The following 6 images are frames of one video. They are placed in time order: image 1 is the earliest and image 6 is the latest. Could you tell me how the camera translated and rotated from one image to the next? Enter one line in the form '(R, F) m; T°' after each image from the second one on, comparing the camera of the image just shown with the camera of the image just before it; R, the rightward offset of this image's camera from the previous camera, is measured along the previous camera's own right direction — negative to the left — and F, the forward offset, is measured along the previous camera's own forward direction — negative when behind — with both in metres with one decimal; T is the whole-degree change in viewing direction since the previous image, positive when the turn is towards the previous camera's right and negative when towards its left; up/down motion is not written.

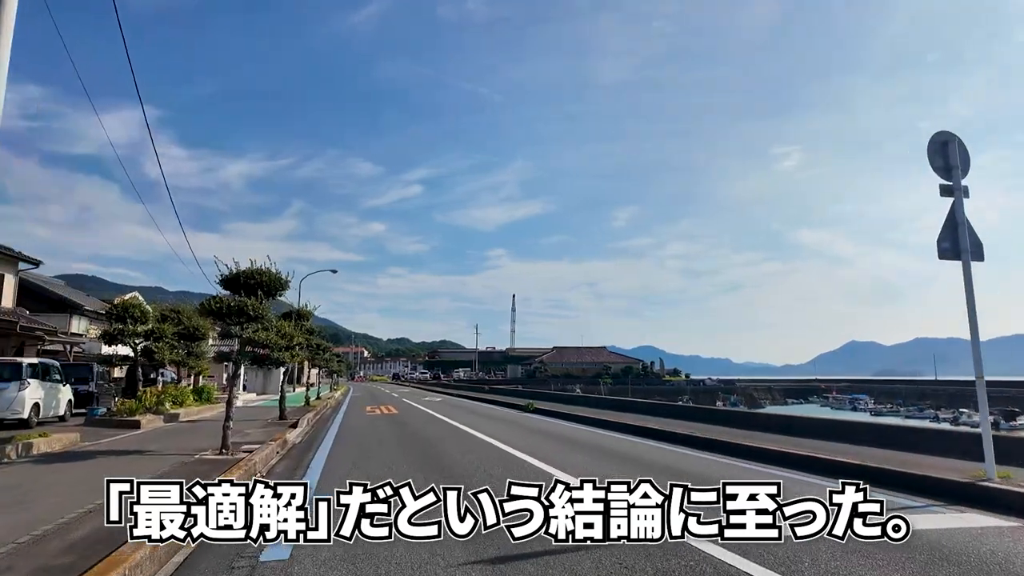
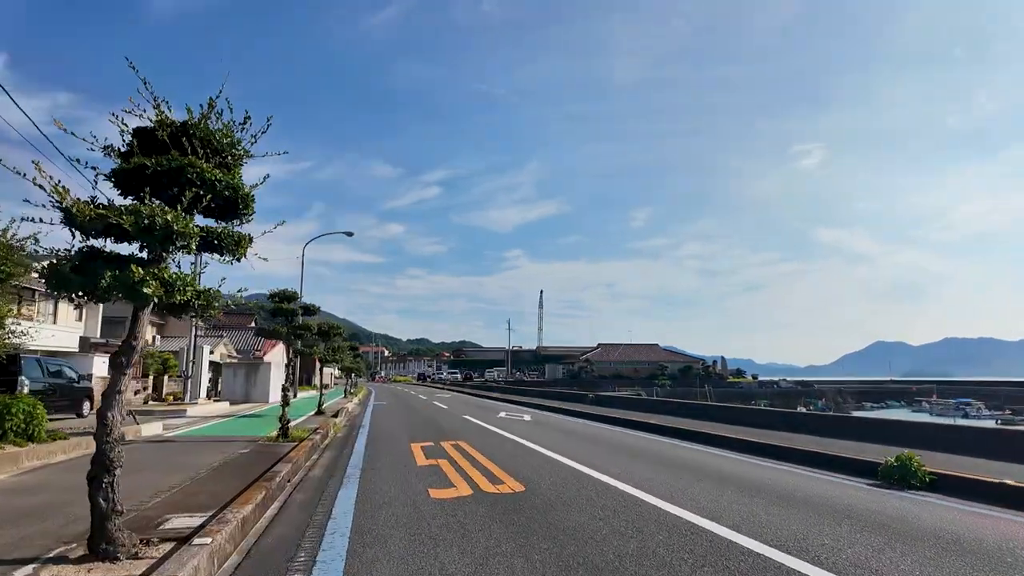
(-1.4, +5.3) m; -2°
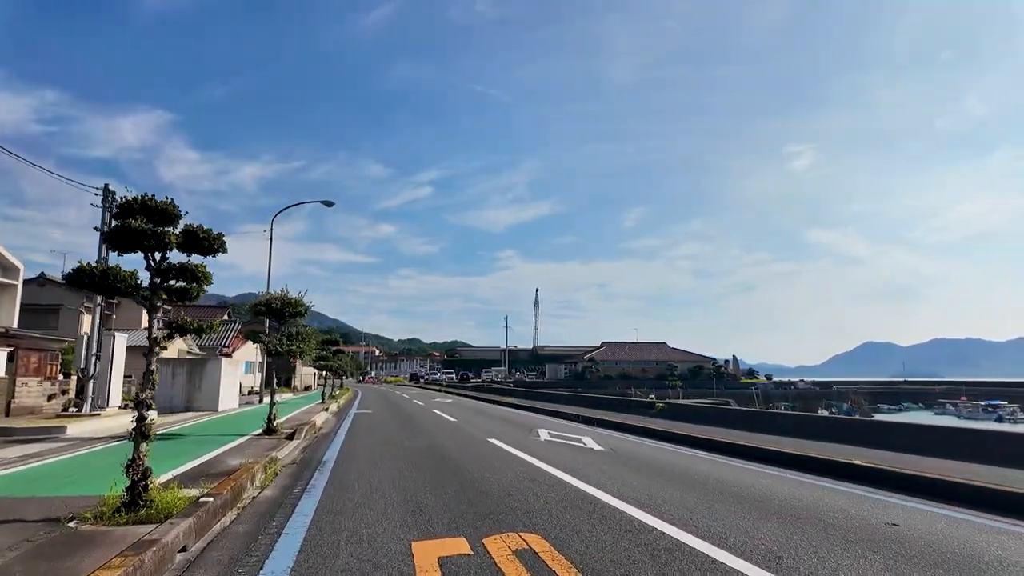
(-0.4, +2.5) m; +1°
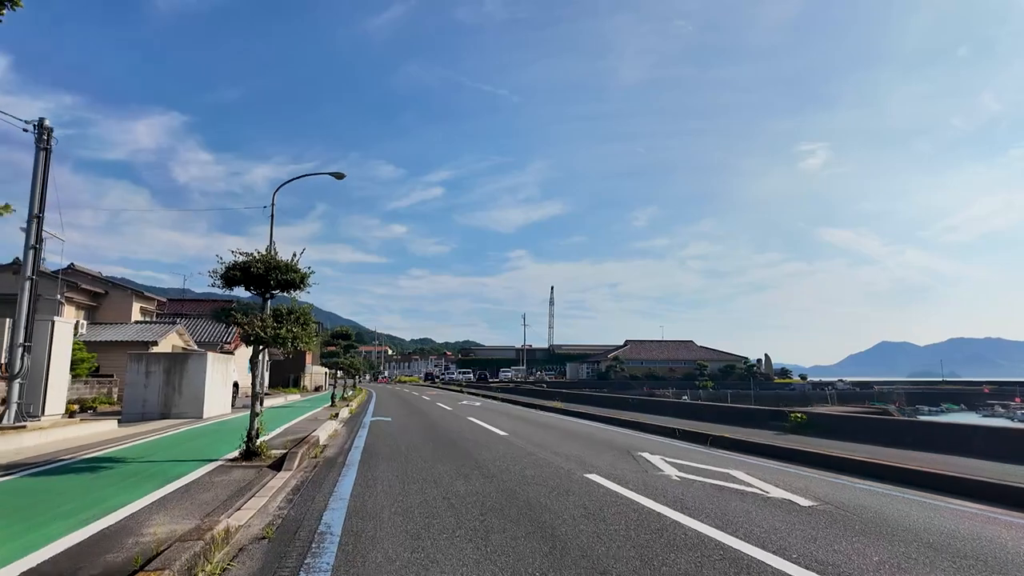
(-0.5, +1.7) m; -1°
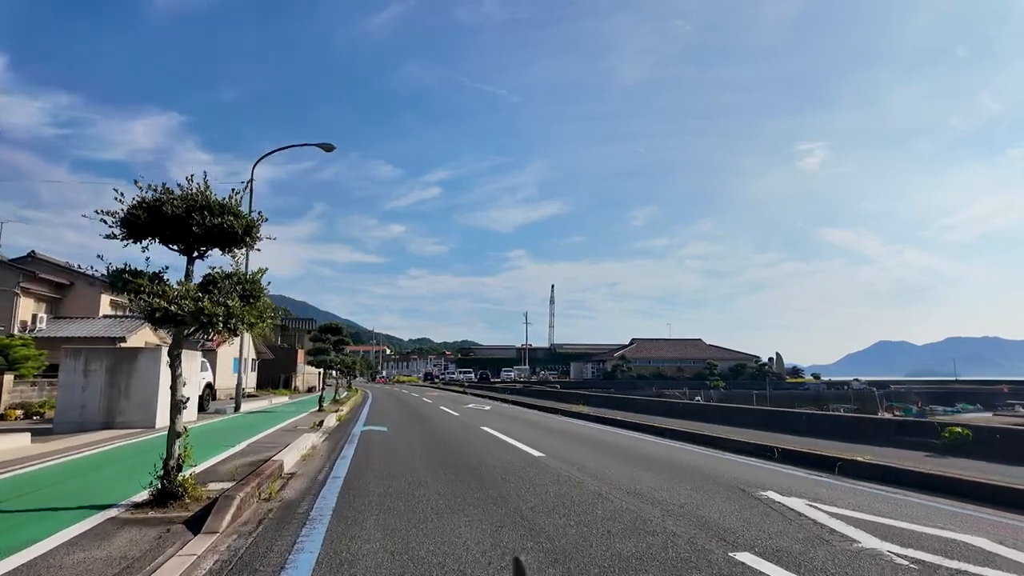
(-0.2, +1.2) m; 0°
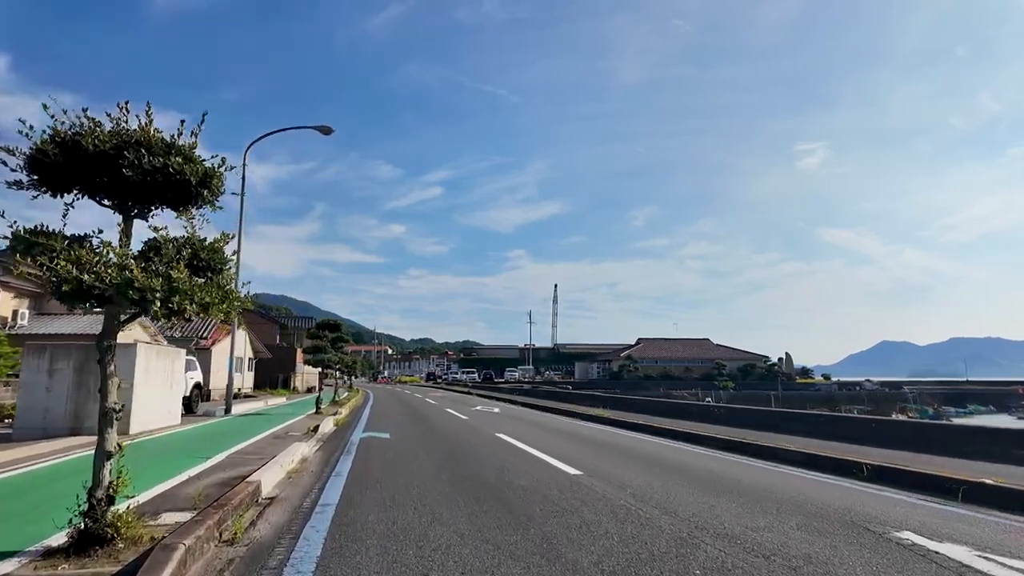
(-0.2, +0.7) m; 0°
